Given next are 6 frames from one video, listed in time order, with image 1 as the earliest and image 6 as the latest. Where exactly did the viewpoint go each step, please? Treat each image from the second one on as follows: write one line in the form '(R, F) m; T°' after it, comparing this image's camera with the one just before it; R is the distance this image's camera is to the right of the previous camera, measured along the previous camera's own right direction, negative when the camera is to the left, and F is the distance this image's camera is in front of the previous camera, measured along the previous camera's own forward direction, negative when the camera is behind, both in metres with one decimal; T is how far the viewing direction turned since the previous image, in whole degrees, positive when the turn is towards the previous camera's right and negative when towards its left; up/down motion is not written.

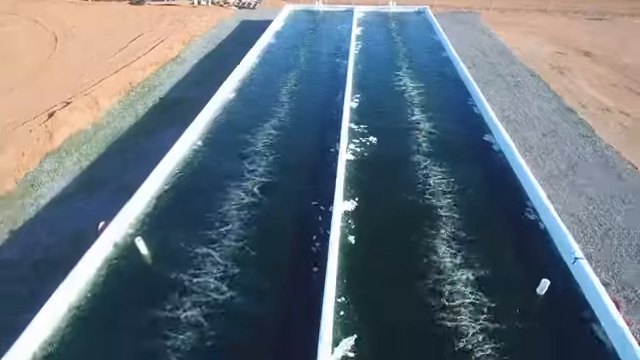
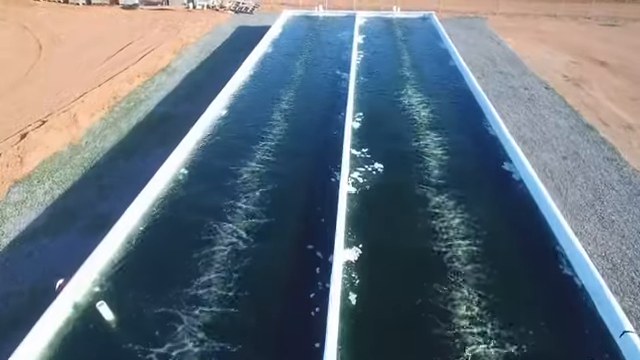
(+0.1, +1.8) m; 0°
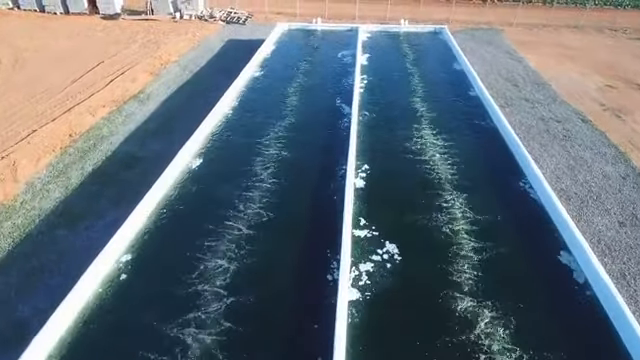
(+0.2, +3.8) m; 0°
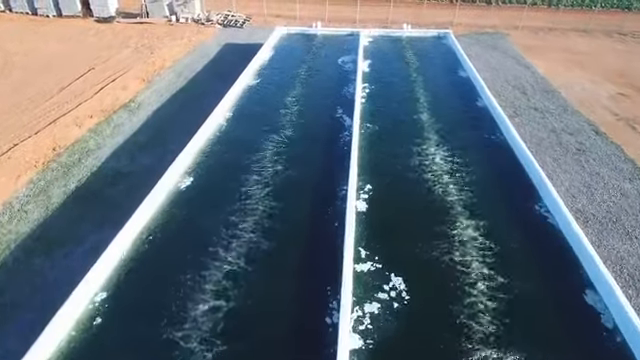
(0.0, +1.1) m; 0°
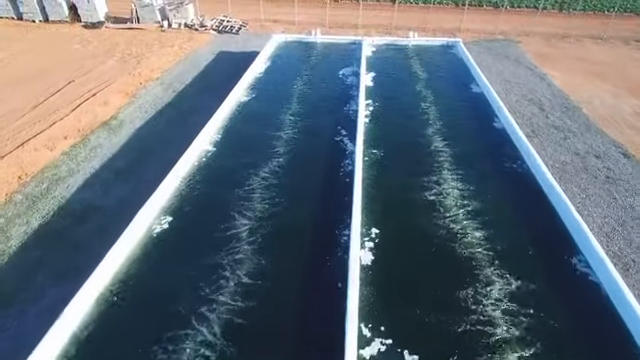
(+0.1, +2.0) m; 0°
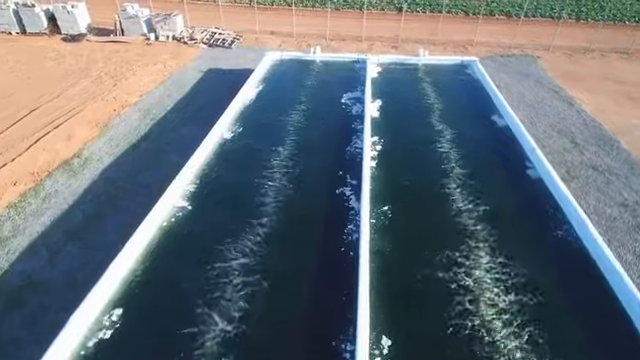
(+0.1, +3.0) m; 0°
